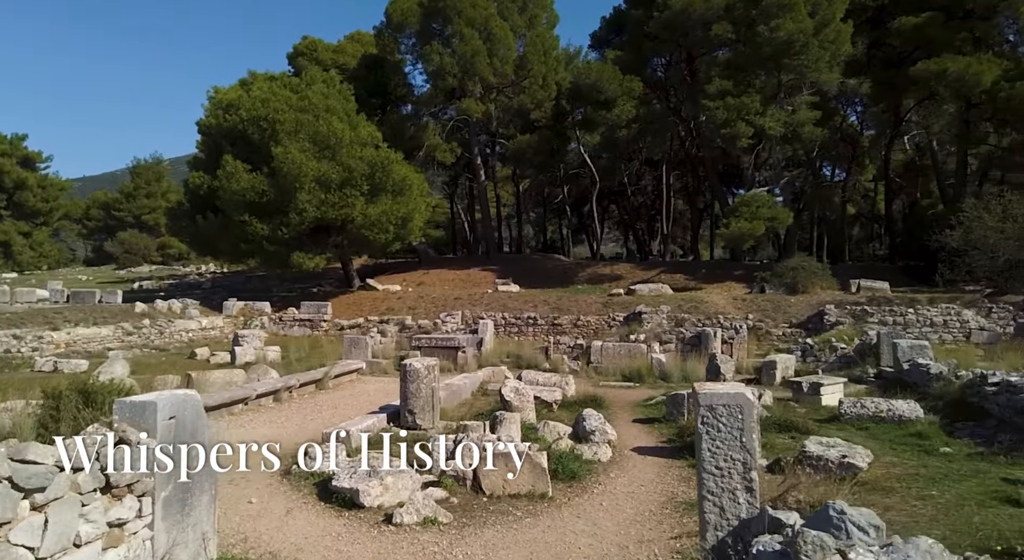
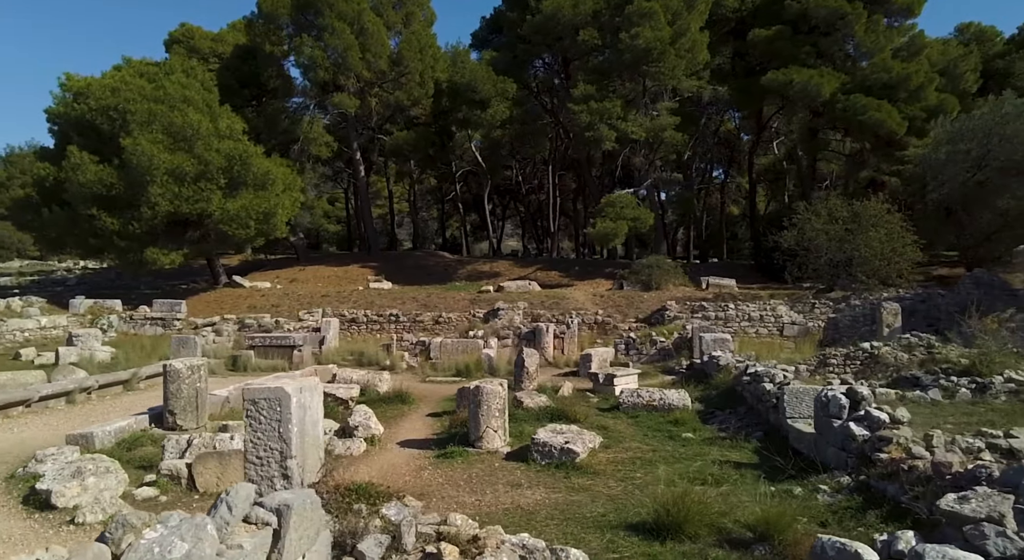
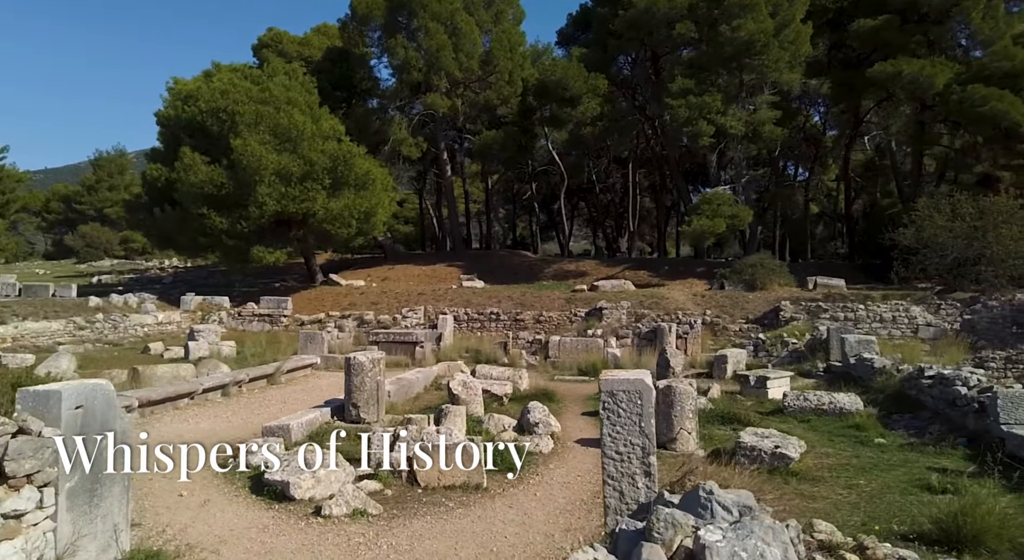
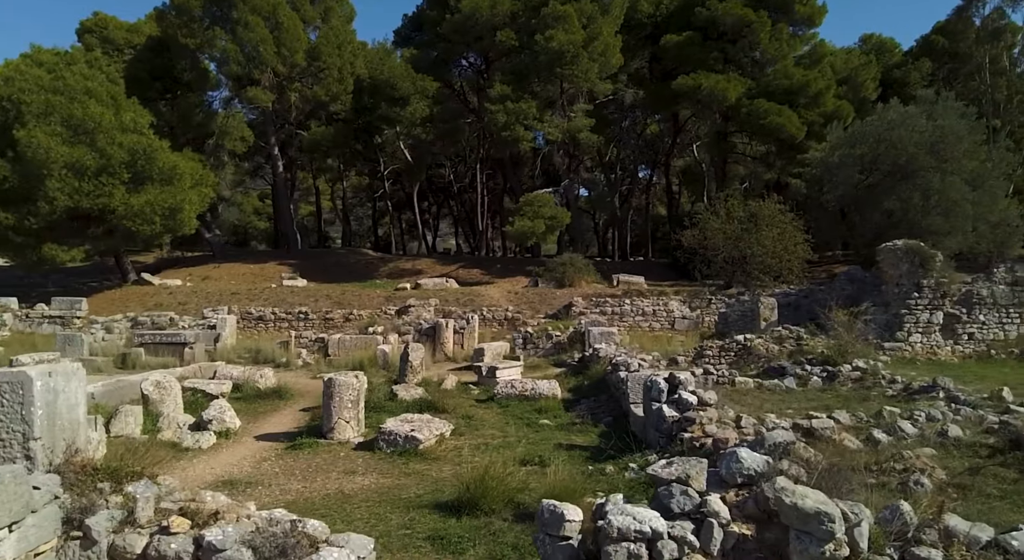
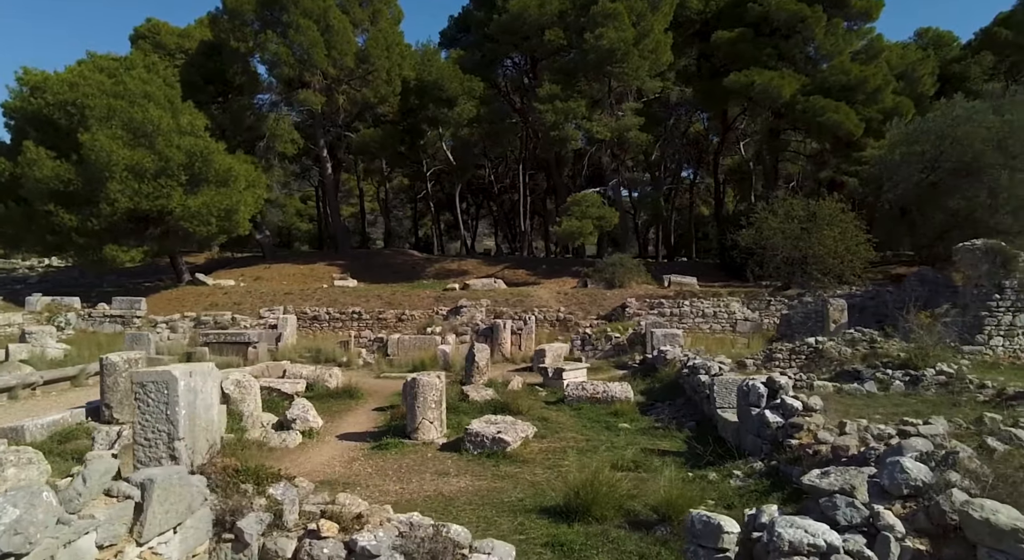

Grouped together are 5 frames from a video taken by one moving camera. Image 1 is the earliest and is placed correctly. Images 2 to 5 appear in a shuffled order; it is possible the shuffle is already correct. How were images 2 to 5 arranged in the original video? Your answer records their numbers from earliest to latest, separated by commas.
3, 2, 5, 4
